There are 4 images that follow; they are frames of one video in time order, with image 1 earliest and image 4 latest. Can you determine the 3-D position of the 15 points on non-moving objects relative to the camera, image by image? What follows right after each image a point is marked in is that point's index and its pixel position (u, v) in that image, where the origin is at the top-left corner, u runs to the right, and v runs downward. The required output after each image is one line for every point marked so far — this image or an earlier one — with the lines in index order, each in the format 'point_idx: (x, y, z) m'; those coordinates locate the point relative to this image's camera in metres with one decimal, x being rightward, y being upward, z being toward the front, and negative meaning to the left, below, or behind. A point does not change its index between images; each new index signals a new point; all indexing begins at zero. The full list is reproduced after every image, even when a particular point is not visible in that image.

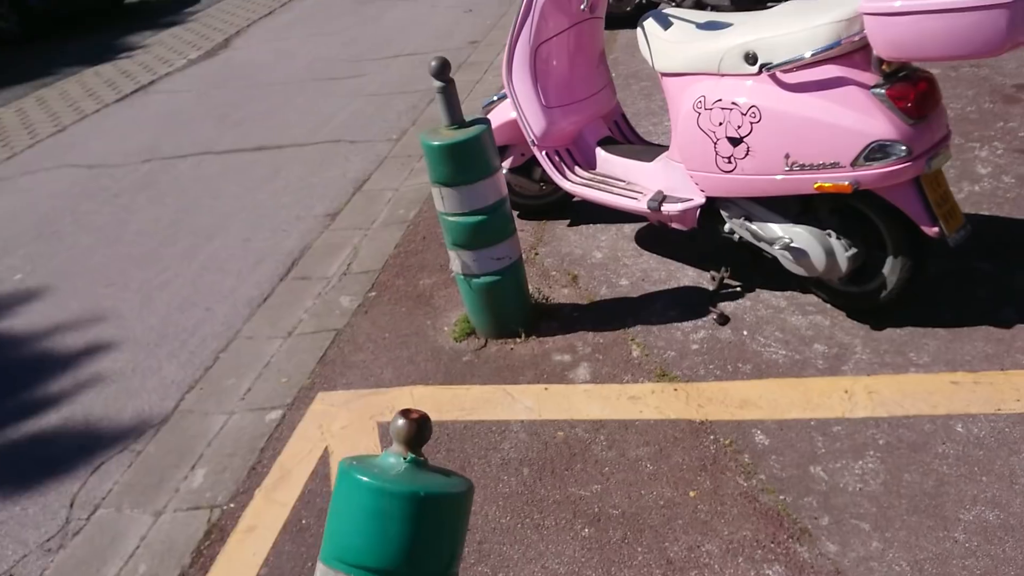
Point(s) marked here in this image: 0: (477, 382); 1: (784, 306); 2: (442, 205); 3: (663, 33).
0: (-0.1, -0.3, +3.0) m
1: (+1.0, -0.1, +3.1) m
2: (-0.2, +0.3, +3.0) m
3: (+0.5, +0.9, +3.0) m
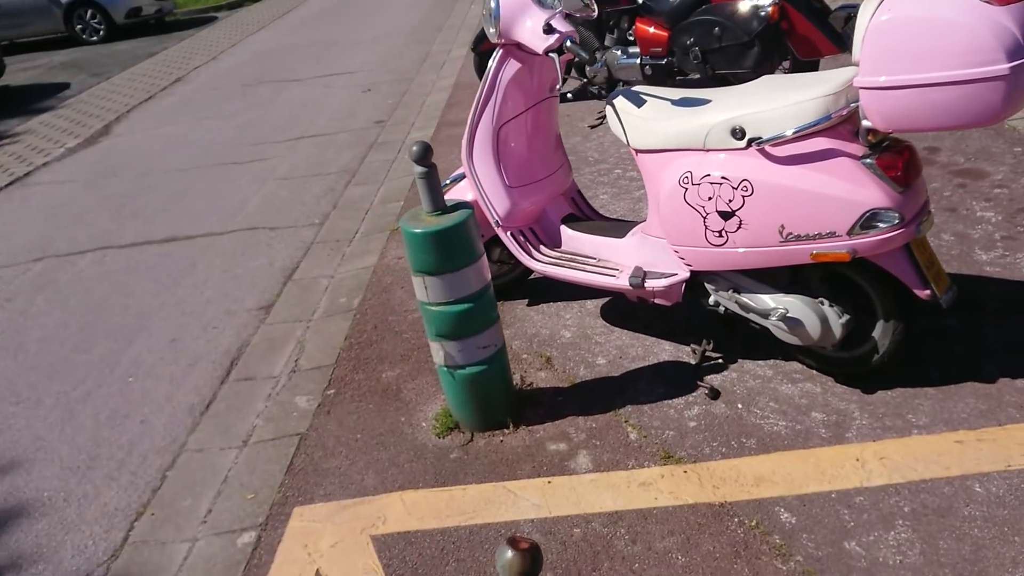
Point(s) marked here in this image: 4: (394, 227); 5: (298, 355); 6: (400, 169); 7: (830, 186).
0: (-0.1, -0.7, +2.9) m
1: (+1.0, -0.3, +3.1) m
2: (-0.3, 0.0, +2.9) m
3: (+0.4, +0.6, +3.0) m
4: (-0.7, +0.4, +5.1) m
5: (-1.0, -0.3, +3.9) m
6: (-0.8, +0.9, +6.2) m
7: (+1.0, +0.3, +2.6) m
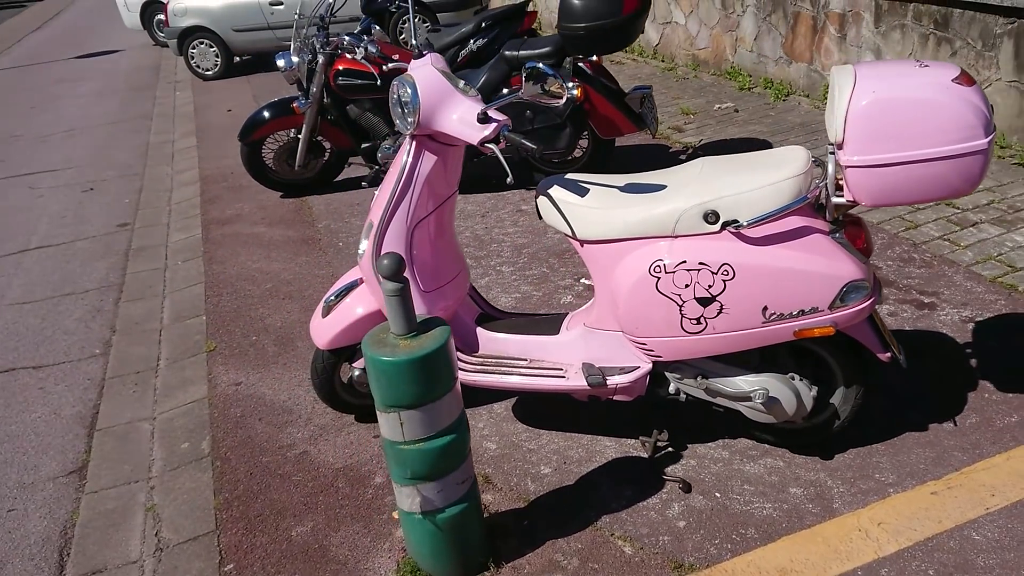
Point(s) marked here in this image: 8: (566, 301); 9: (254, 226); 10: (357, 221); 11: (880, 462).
0: (-0.1, -1.0, +2.4) m
1: (+0.8, -0.6, +3.0) m
2: (-0.3, -0.4, +2.4) m
3: (+0.2, +0.3, +2.8) m
4: (-1.6, -0.3, +4.4) m
5: (-1.3, -0.9, +3.1) m
6: (-2.1, +0.1, +5.4) m
7: (+0.9, +0.1, +2.6) m
8: (+0.3, -0.1, +4.3) m
9: (-1.9, +0.4, +6.1) m
10: (-1.1, +0.5, +5.9) m
11: (+1.3, -0.6, +2.9) m
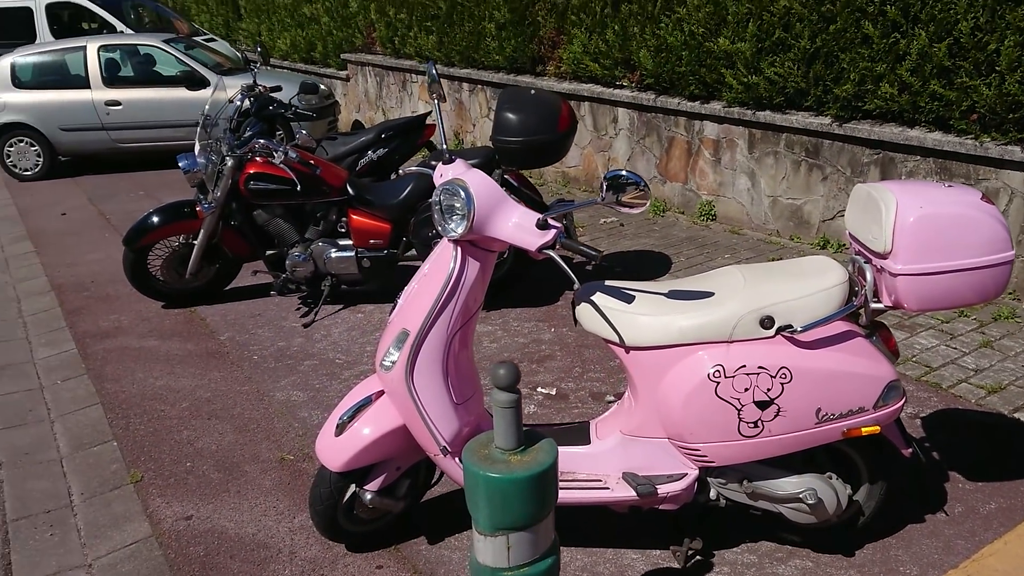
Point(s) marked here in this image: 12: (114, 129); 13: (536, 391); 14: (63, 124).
0: (+0.2, -1.3, +2.2) m
1: (+0.9, -1.0, +3.1) m
2: (0.0, -0.7, +2.2) m
3: (+0.4, -0.1, +2.8) m
4: (-1.7, -0.9, +3.8) m
5: (-1.1, -1.3, +2.6) m
6: (-2.5, -0.6, +4.7) m
7: (+1.1, -0.2, +2.7) m
8: (+0.1, -0.6, +4.2) m
9: (-2.4, -0.3, +5.5) m
10: (-1.6, -0.3, +5.5) m
11: (+1.4, -1.0, +3.1) m
12: (-5.1, +2.0, +10.9) m
13: (+0.1, -0.5, +4.4) m
14: (-5.8, +2.1, +11.0) m
